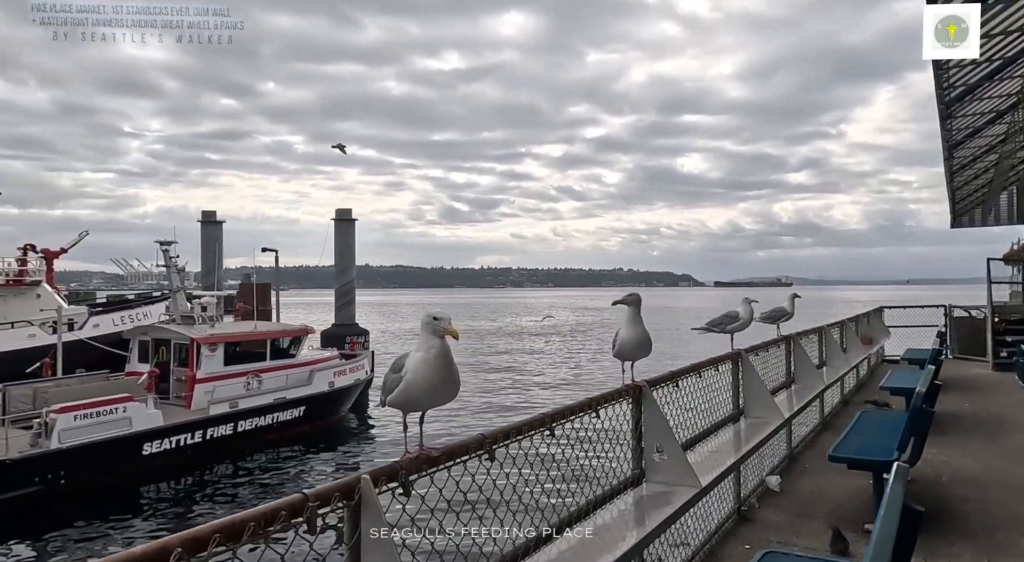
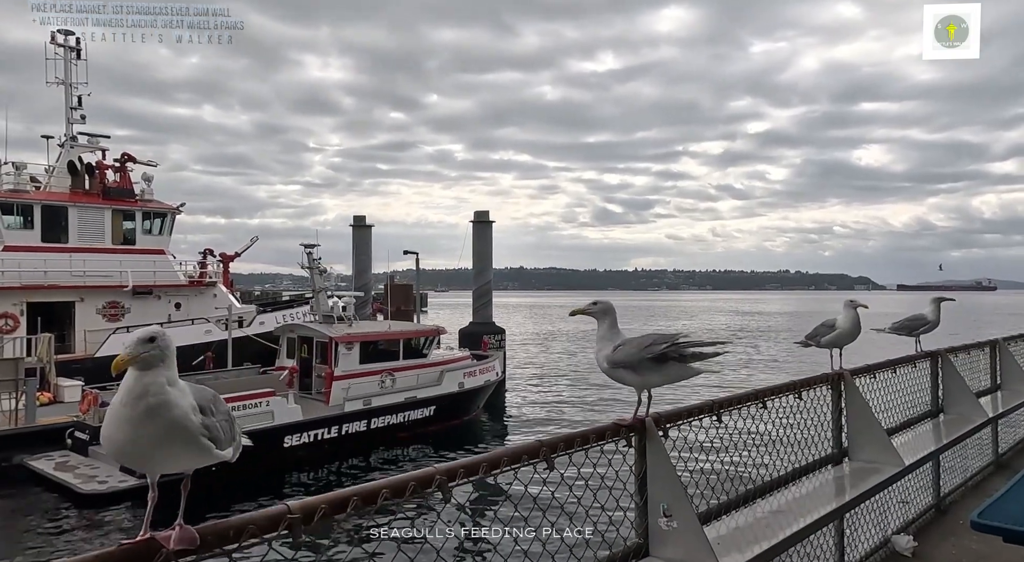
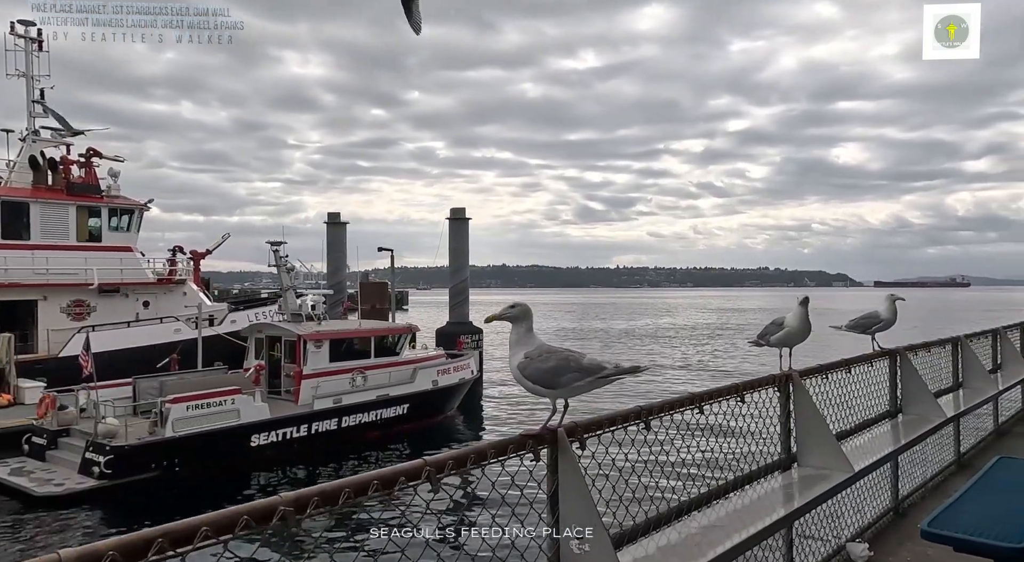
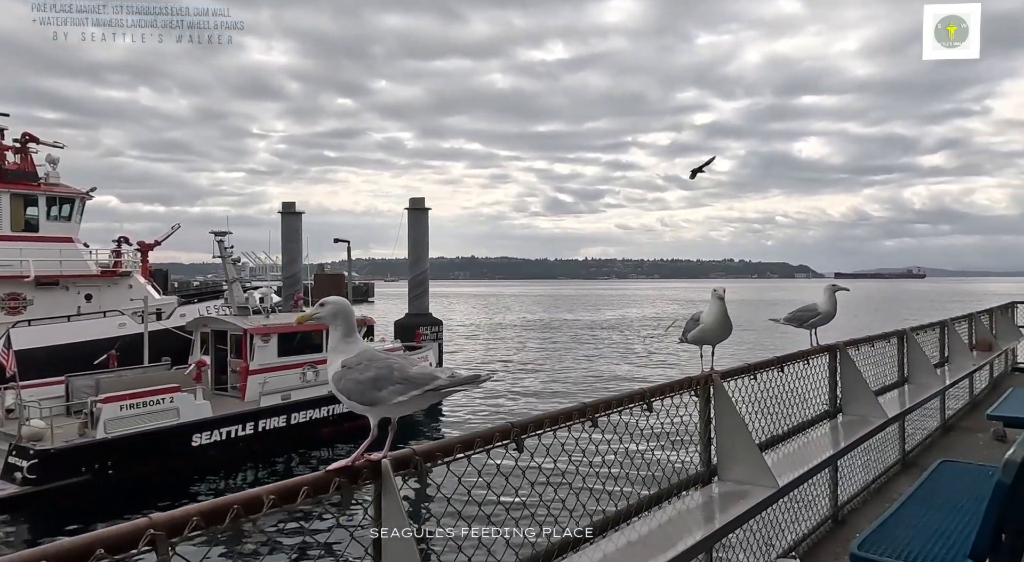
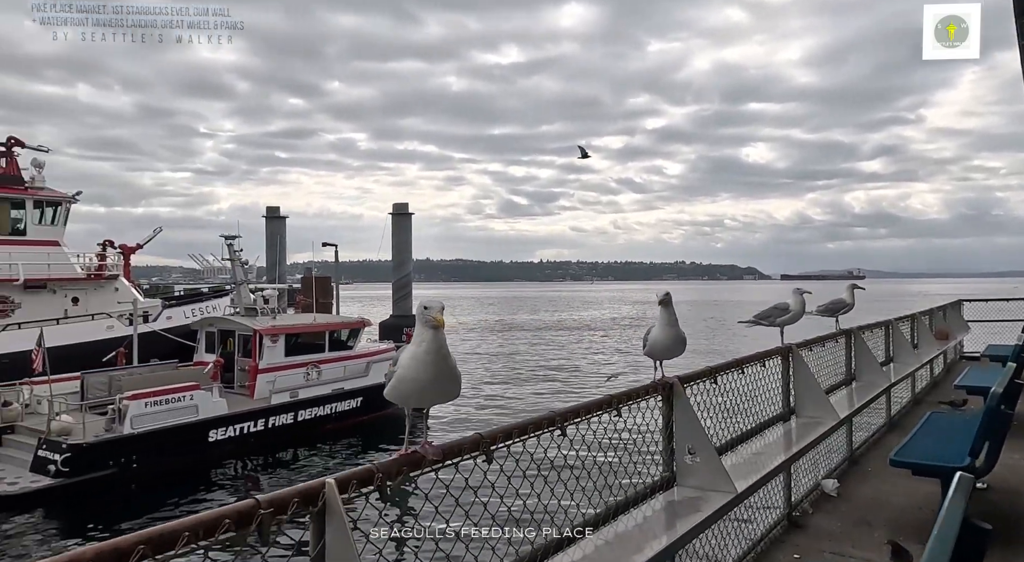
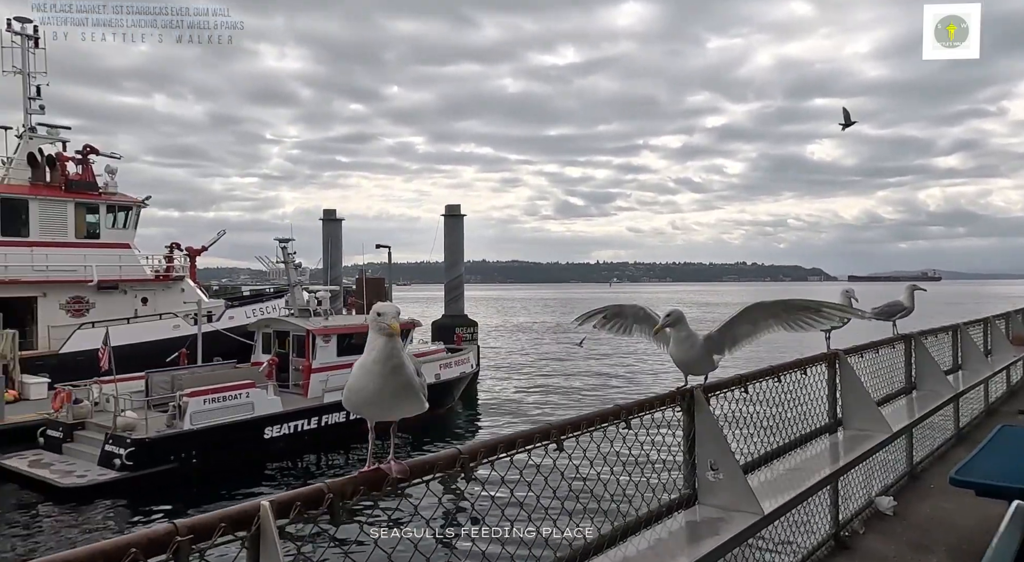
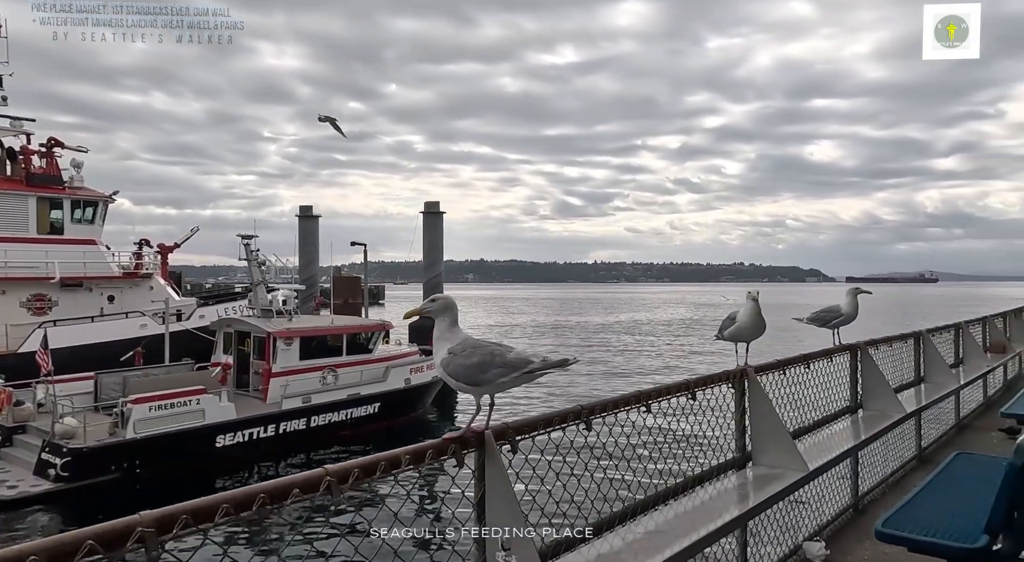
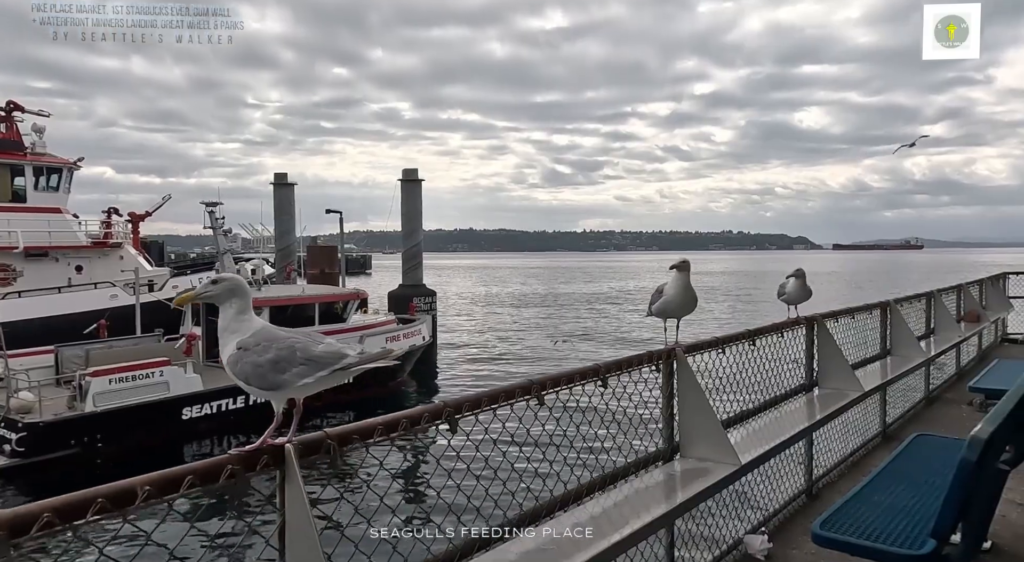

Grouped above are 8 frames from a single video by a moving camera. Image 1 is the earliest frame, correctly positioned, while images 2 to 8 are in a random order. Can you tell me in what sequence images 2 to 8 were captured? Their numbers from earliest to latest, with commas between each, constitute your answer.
5, 6, 2, 3, 7, 4, 8
